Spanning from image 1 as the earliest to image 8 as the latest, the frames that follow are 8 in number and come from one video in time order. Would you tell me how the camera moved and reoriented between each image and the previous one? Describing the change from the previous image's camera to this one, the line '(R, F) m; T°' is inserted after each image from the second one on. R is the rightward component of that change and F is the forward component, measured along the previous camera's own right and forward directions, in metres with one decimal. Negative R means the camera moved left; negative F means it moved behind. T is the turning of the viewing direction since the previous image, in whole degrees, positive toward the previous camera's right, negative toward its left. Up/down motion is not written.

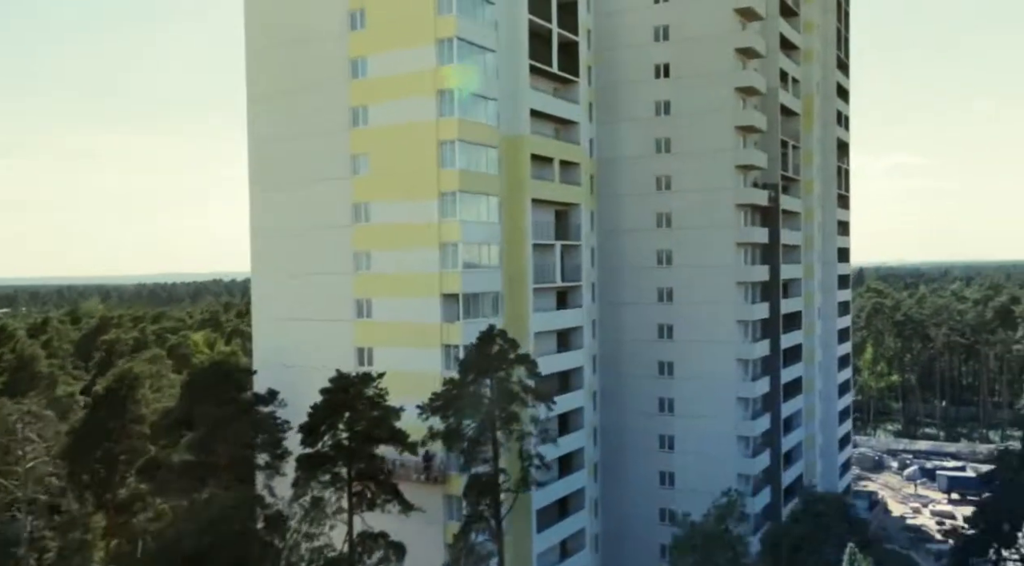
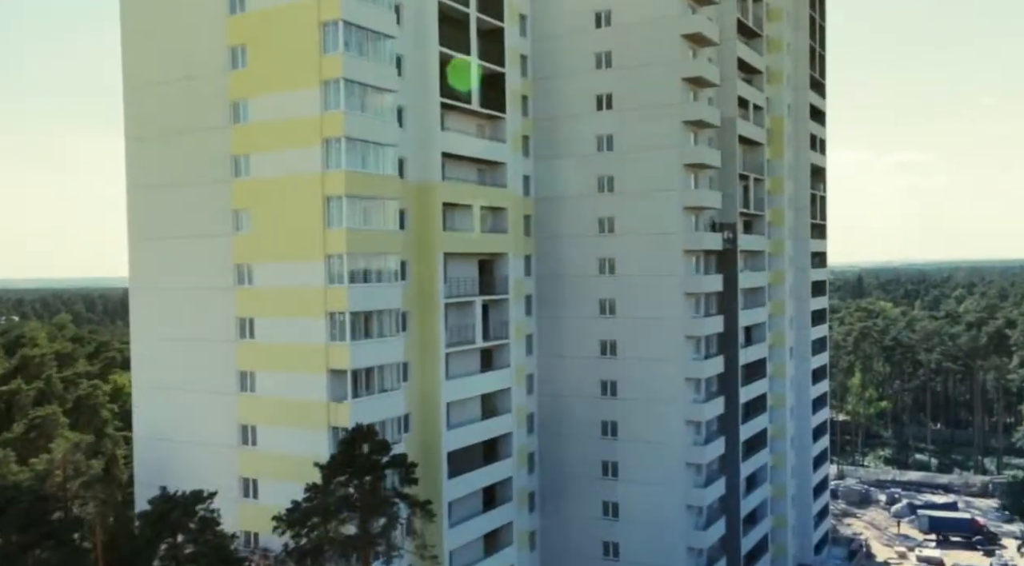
(+4.3, +5.3) m; 0°
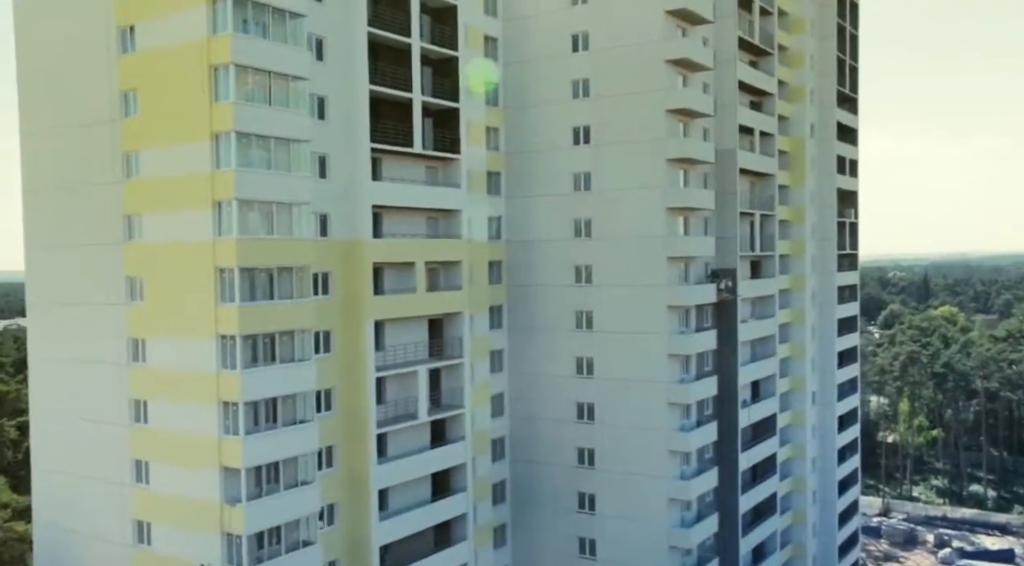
(+4.8, +5.9) m; -4°
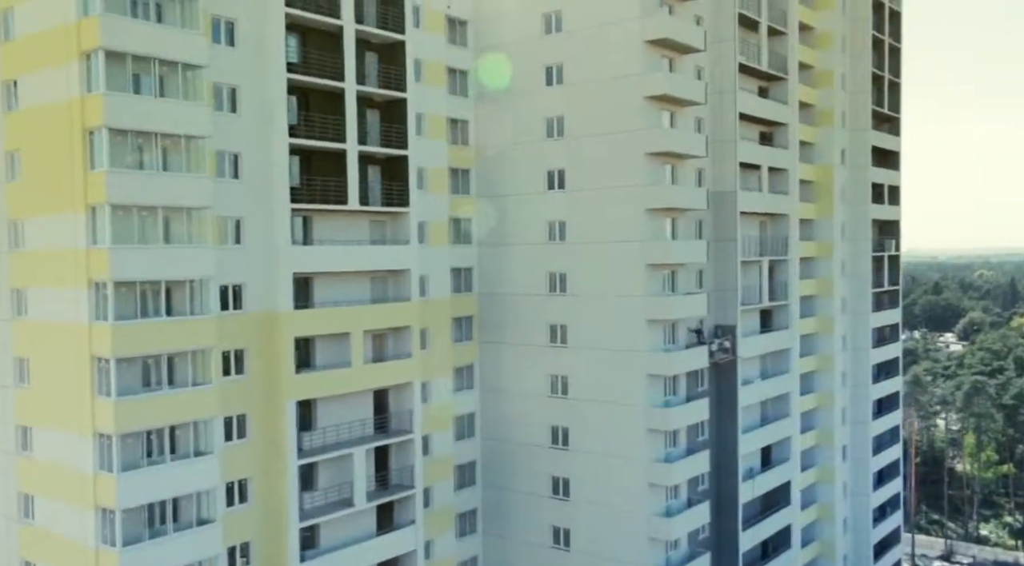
(+4.9, +4.9) m; -5°
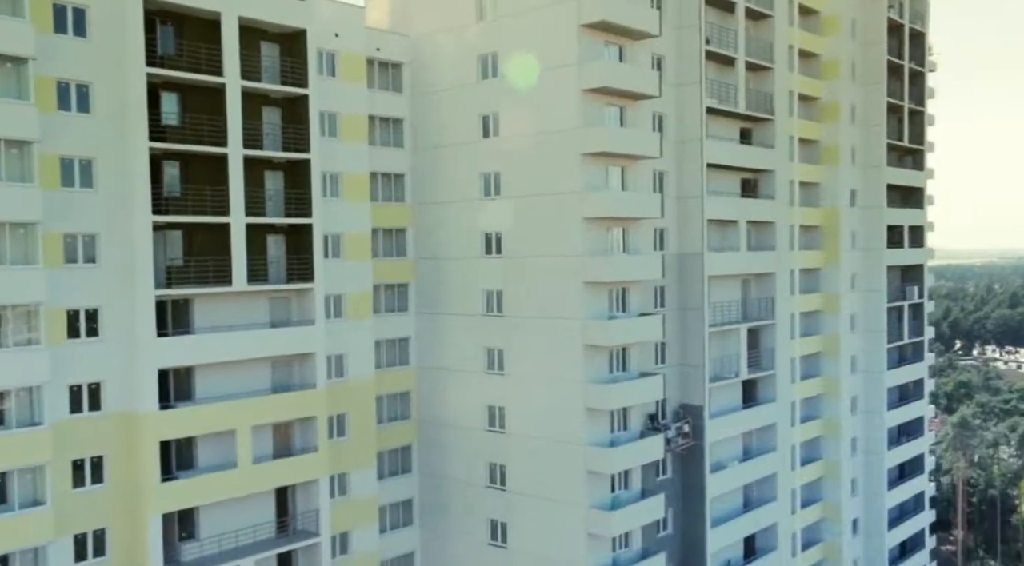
(+5.3, +4.9) m; -4°
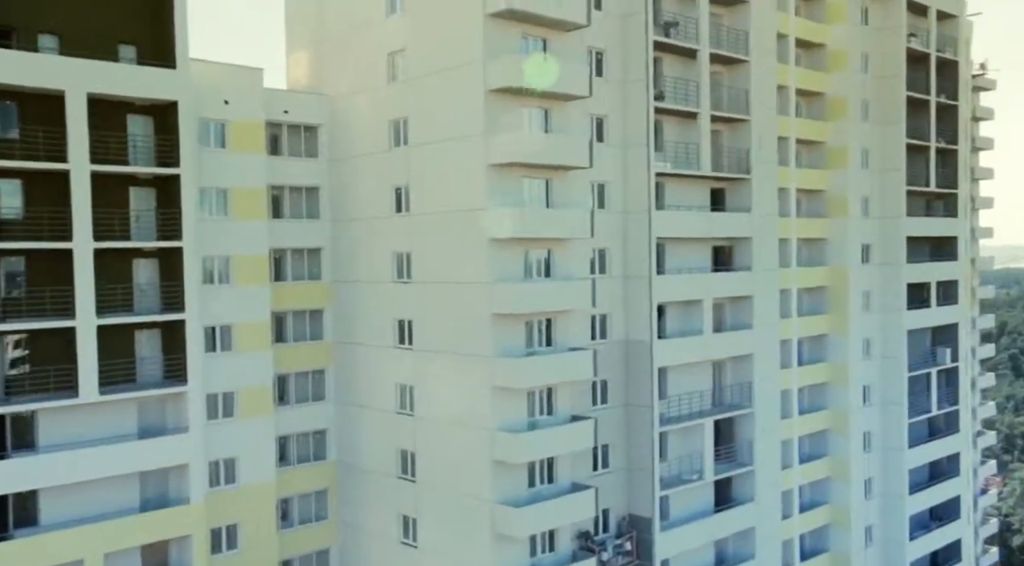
(+5.9, +5.0) m; -5°
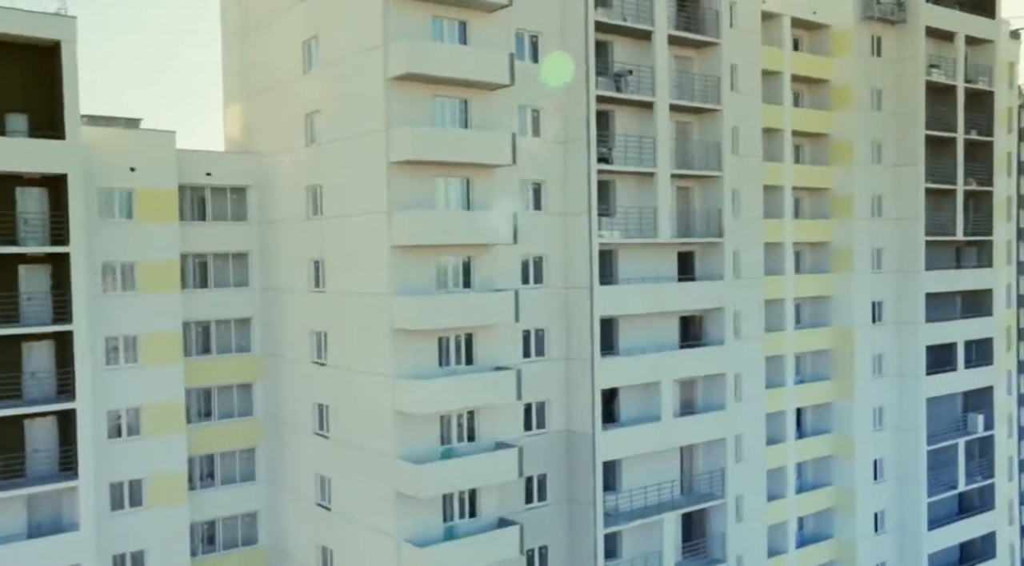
(+4.9, +3.5) m; -5°
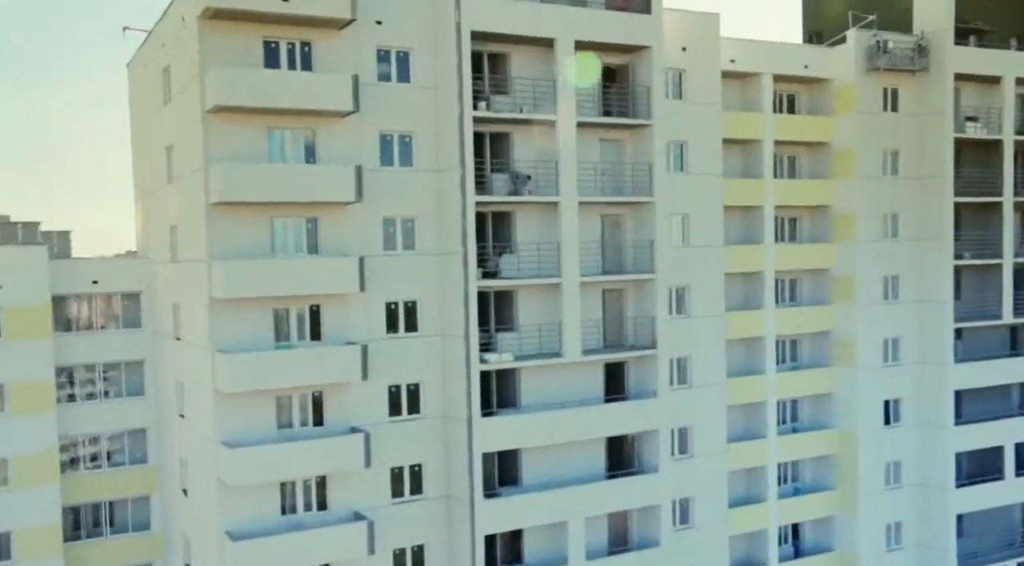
(+7.9, +4.3) m; -10°
